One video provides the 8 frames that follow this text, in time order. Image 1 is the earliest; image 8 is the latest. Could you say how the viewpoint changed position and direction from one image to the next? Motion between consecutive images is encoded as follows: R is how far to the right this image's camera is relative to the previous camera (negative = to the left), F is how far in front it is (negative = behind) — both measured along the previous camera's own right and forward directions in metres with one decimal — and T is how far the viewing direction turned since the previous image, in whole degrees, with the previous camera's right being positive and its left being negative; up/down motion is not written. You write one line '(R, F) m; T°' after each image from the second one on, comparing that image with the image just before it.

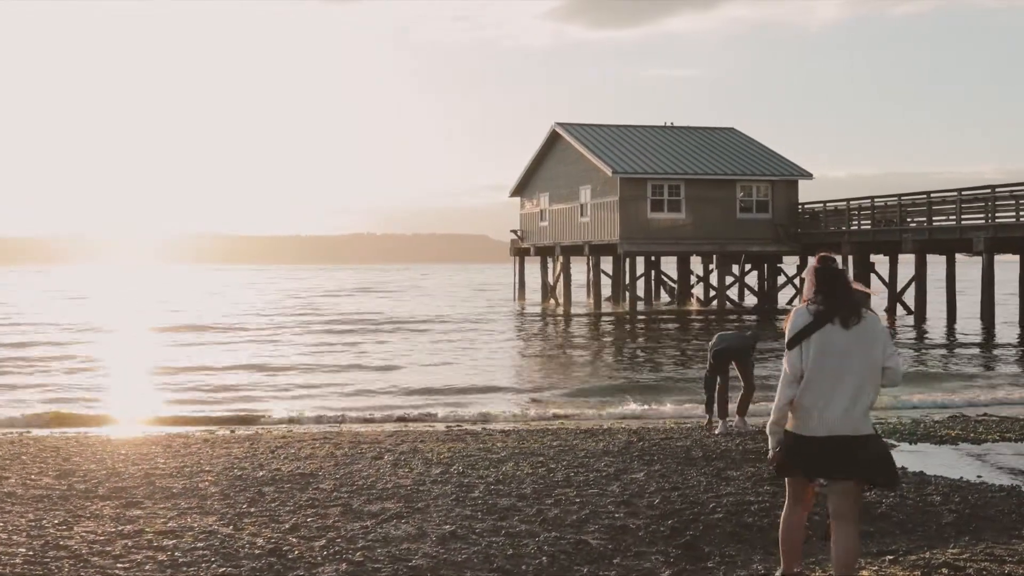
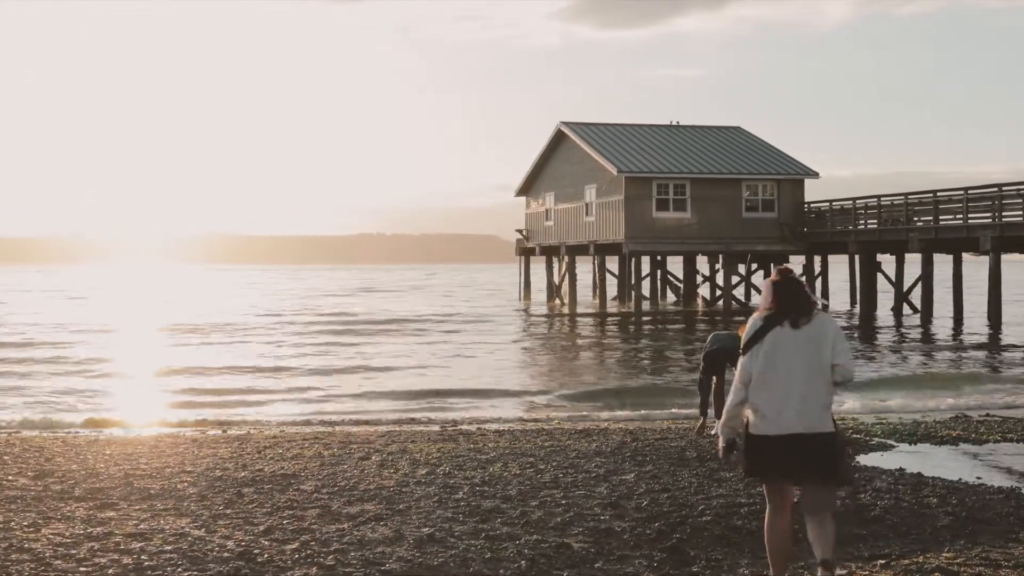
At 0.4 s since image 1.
(+0.2, +0.2) m; 0°
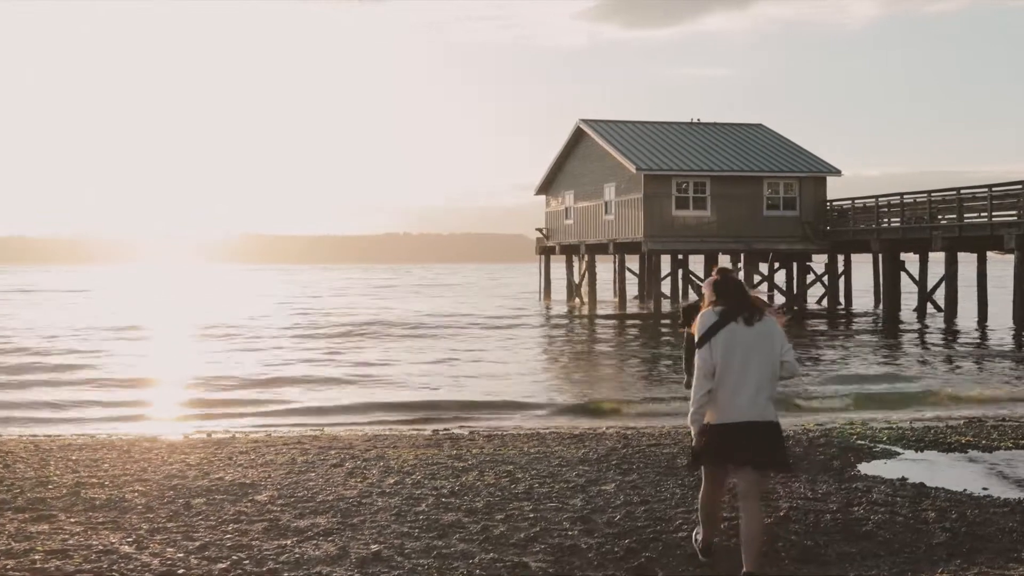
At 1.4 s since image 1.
(+0.4, +0.4) m; -1°
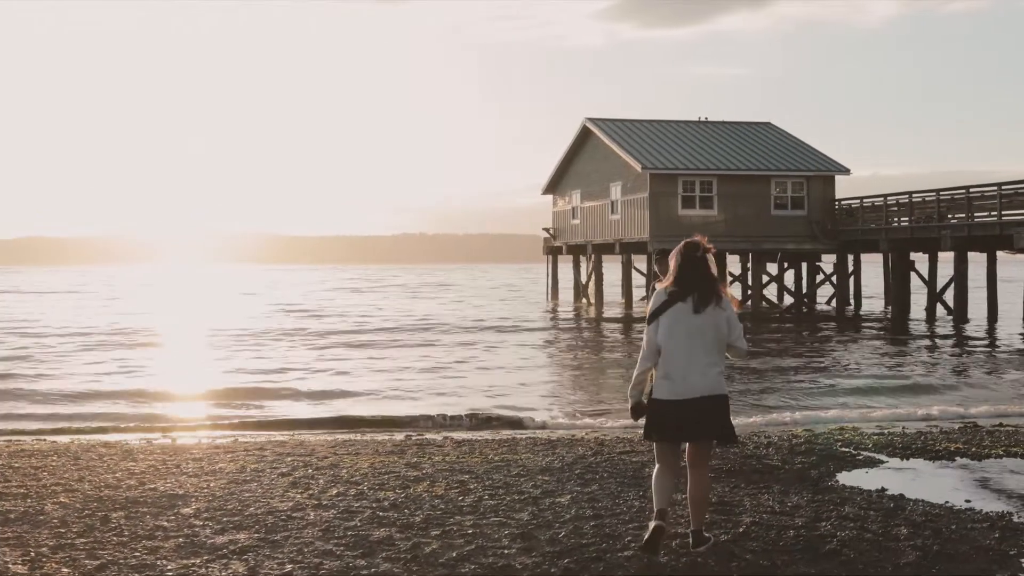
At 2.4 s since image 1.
(+0.4, +0.4) m; -1°
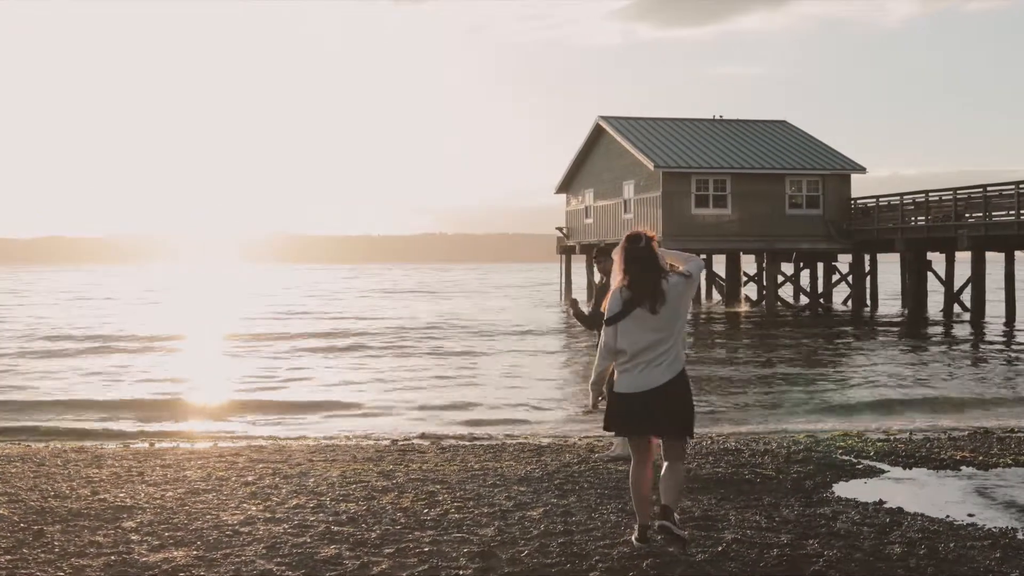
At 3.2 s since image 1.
(+0.3, +0.4) m; -1°
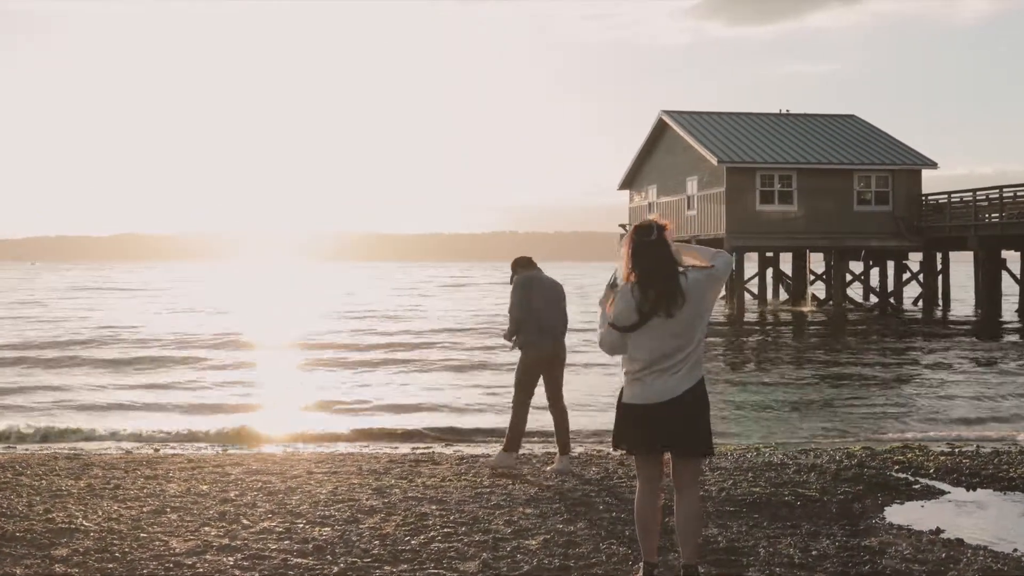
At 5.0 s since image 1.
(+0.4, +0.8) m; -4°
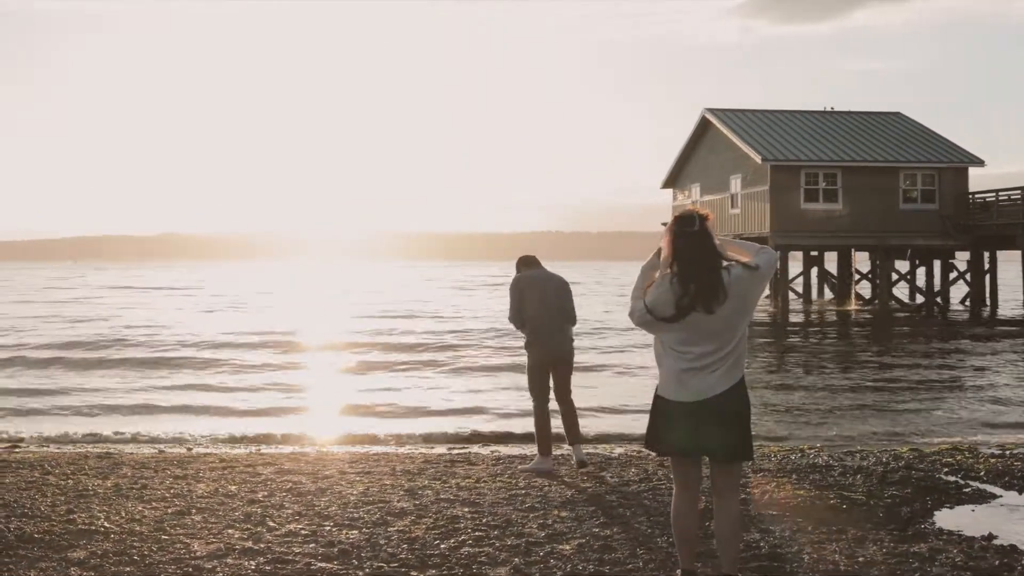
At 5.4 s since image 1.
(0.0, +0.2) m; -2°
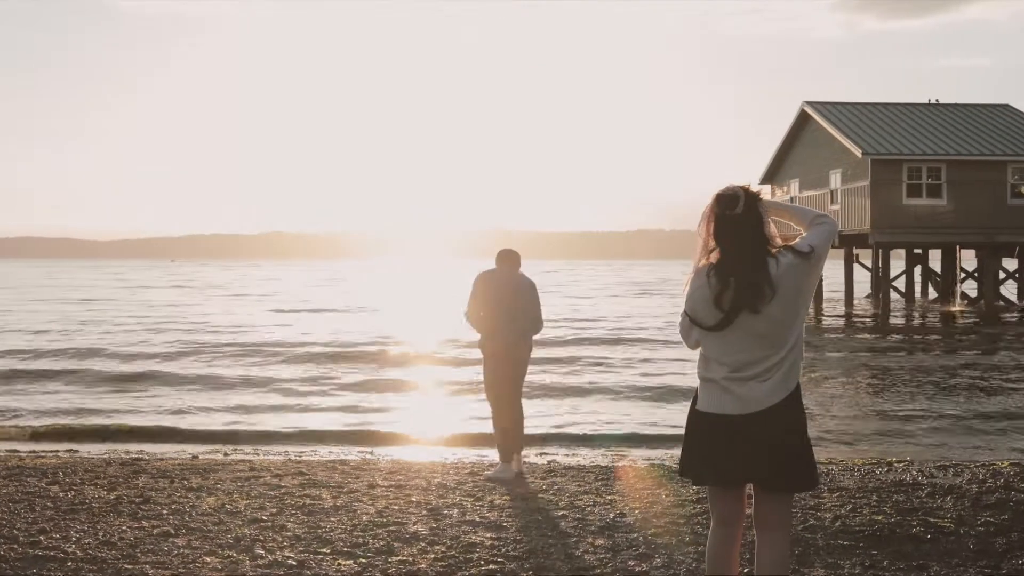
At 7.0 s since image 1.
(+0.4, +0.8) m; -5°
